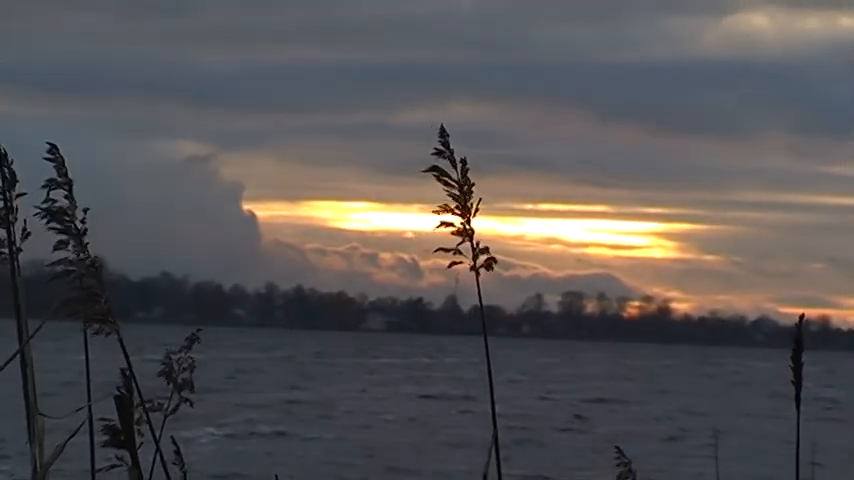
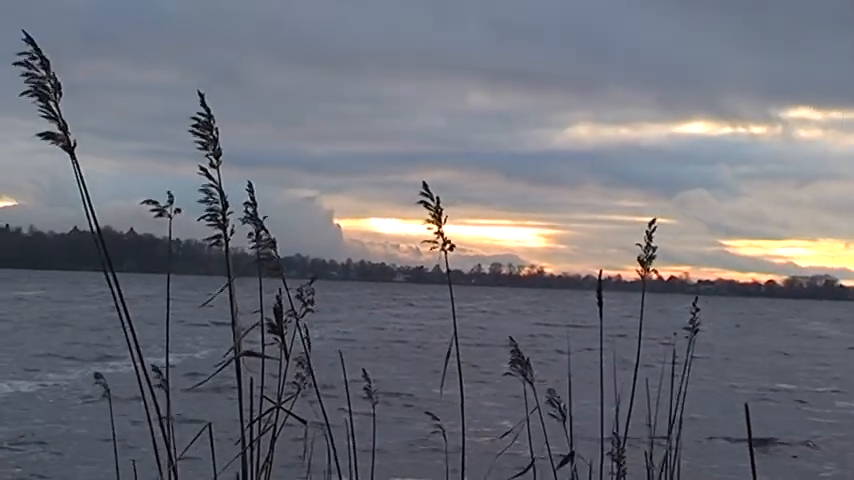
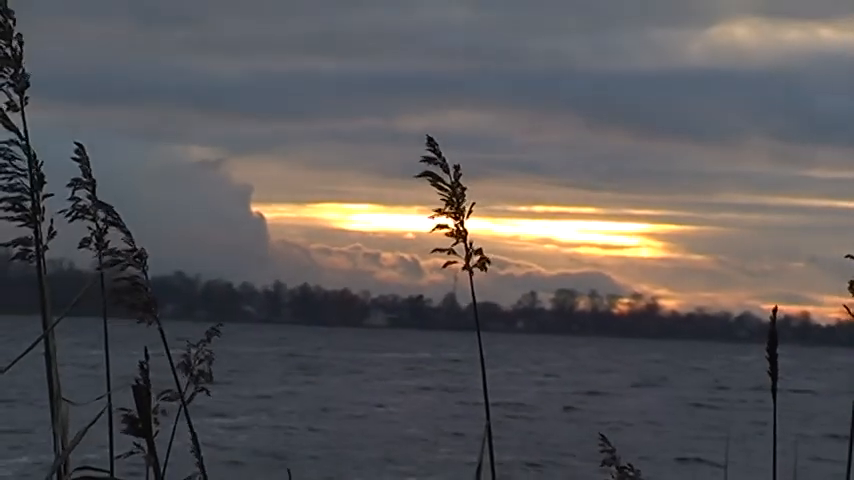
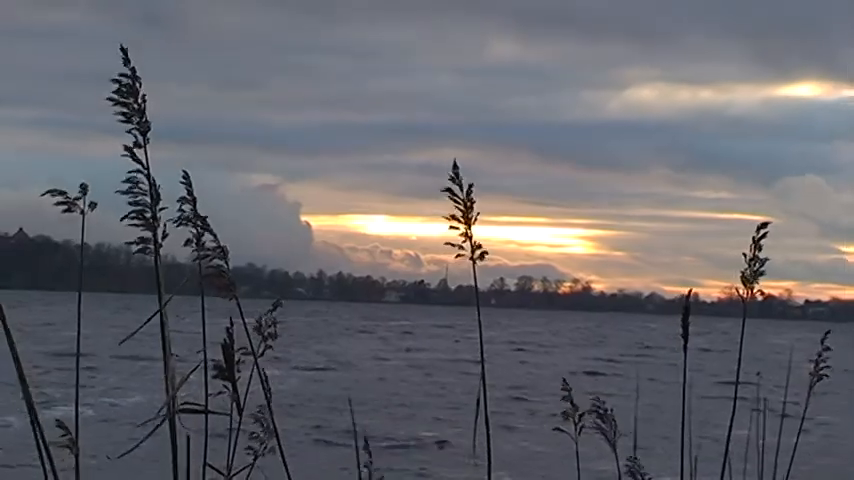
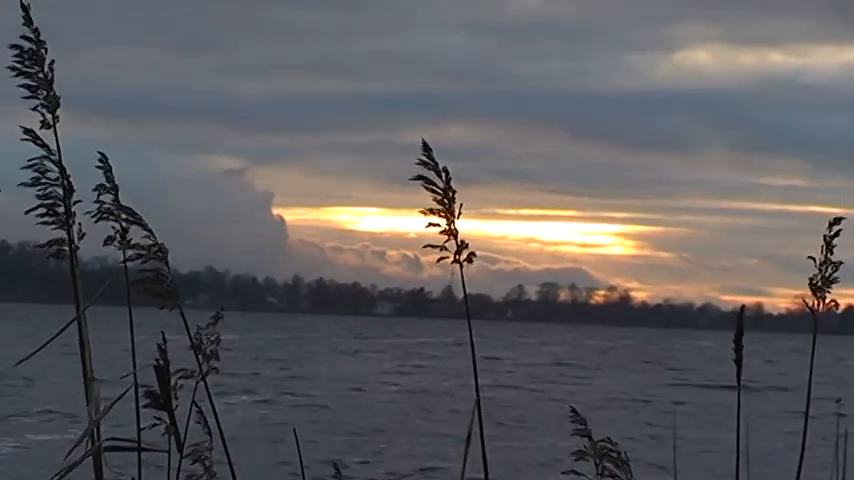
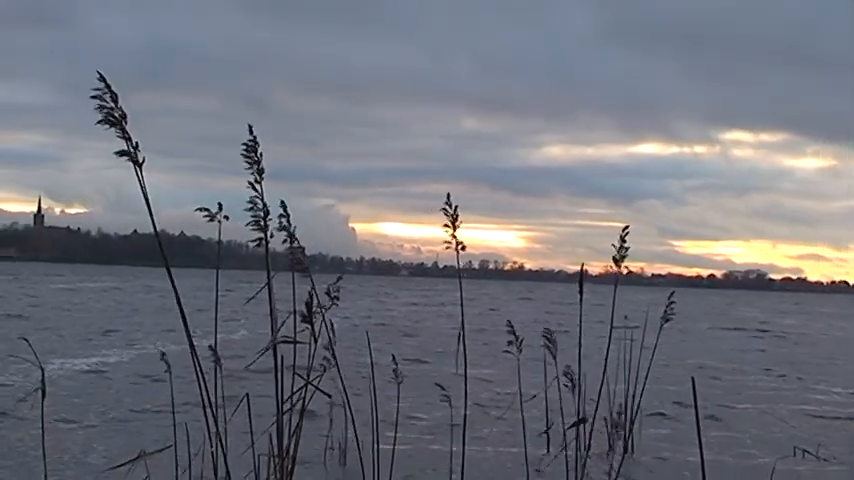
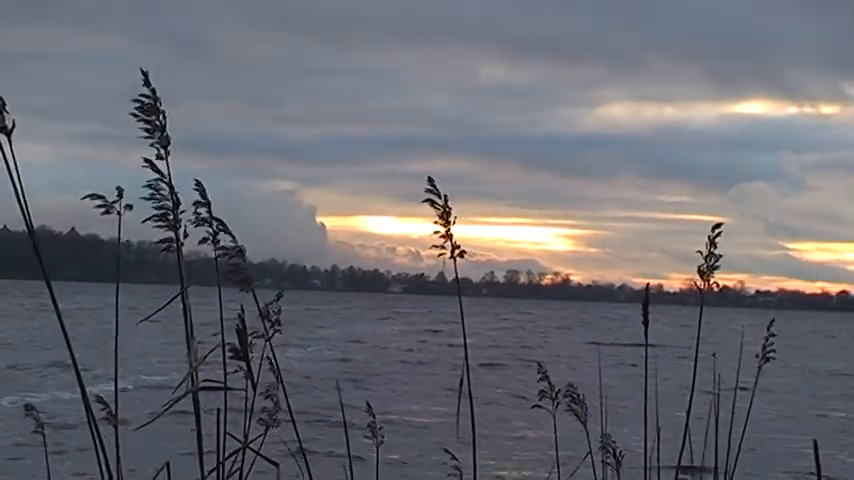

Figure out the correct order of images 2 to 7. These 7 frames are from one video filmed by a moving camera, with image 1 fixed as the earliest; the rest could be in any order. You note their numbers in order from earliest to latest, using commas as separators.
3, 5, 4, 7, 2, 6
